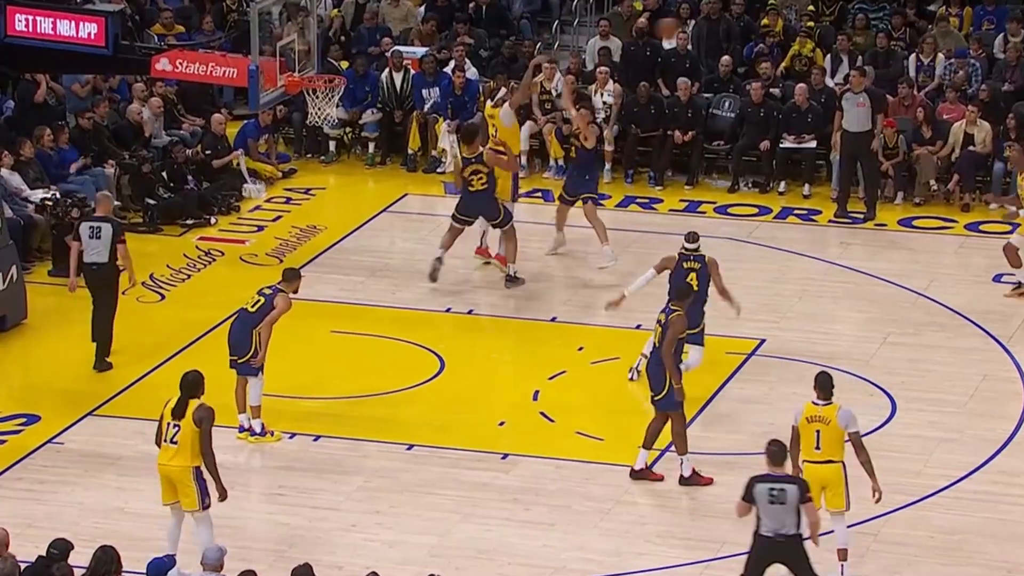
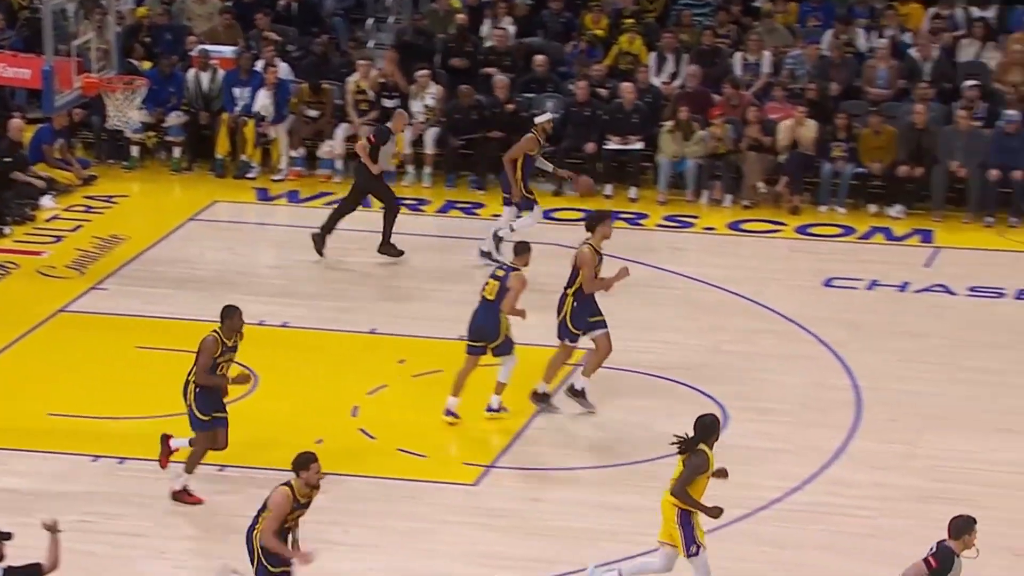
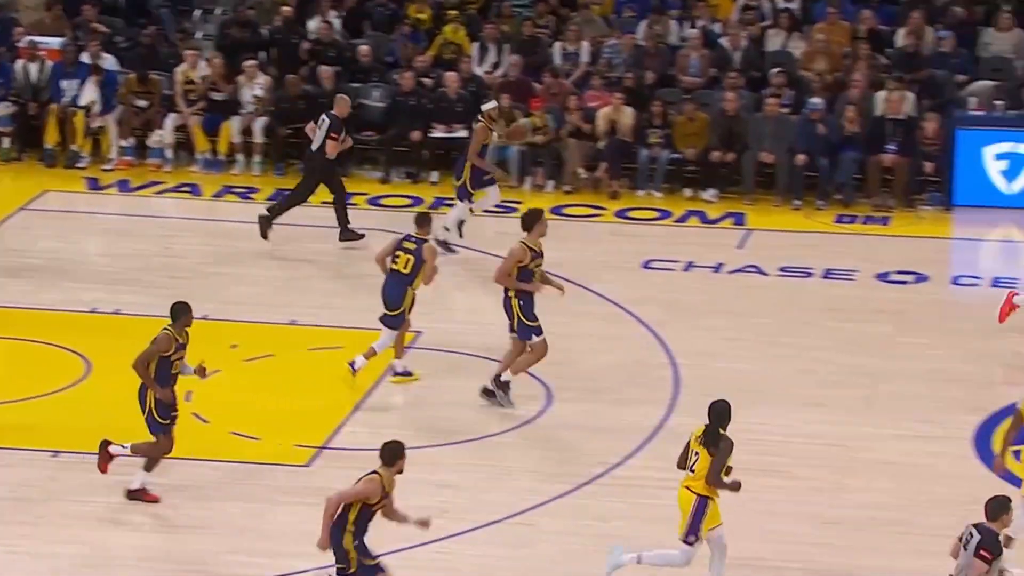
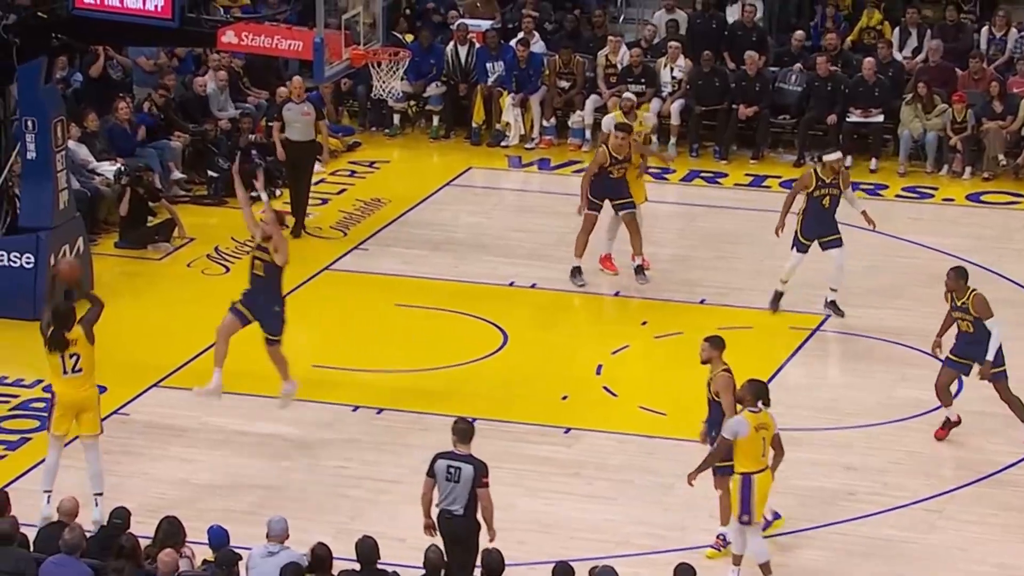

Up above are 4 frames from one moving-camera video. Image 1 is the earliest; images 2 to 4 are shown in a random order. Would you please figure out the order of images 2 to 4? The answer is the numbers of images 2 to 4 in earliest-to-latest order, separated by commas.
4, 2, 3
